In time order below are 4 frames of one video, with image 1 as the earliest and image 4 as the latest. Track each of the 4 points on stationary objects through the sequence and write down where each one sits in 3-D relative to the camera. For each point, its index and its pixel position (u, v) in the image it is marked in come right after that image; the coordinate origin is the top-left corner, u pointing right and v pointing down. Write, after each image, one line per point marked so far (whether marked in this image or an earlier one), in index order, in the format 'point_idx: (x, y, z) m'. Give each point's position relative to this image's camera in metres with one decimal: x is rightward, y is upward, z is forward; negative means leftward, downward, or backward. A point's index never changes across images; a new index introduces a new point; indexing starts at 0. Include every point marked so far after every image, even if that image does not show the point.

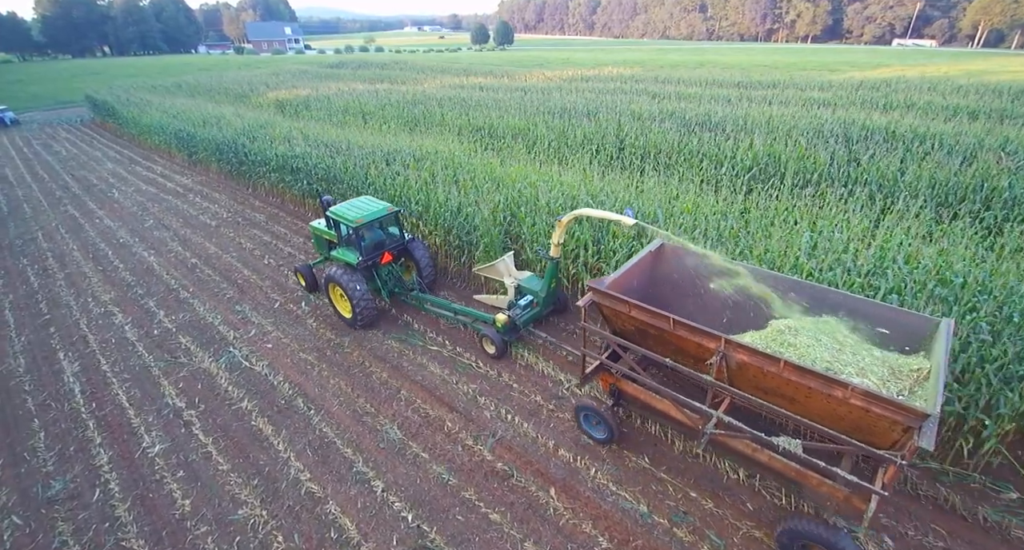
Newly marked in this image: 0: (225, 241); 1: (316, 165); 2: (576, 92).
0: (-5.6, +0.7, +9.0) m
1: (-3.9, +2.2, +9.2) m
2: (+2.1, +6.0, +15.0) m
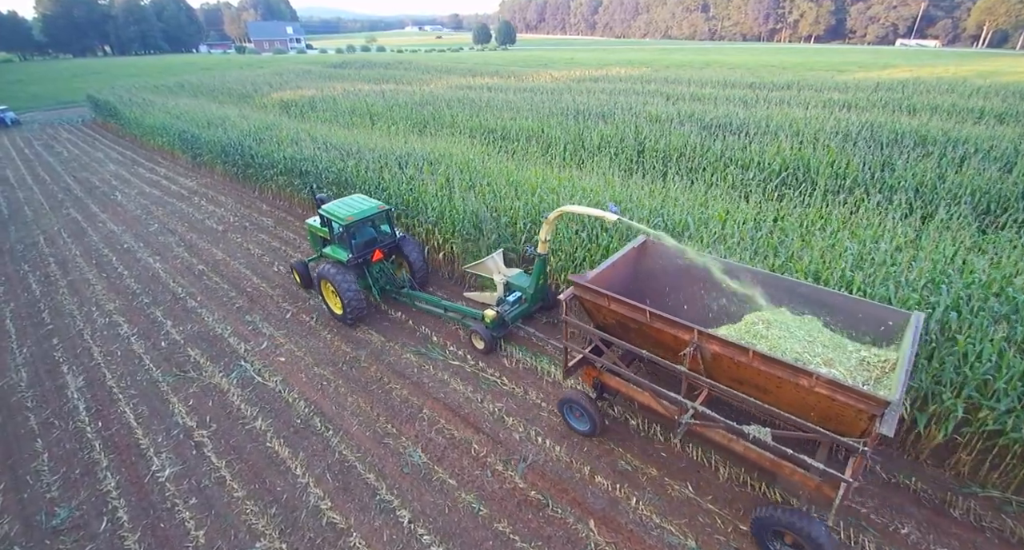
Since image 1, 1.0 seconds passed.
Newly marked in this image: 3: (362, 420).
0: (-5.3, +0.5, +8.8) m
1: (-3.6, +2.1, +9.0) m
2: (+2.4, +5.9, +14.7) m
3: (-1.6, -1.5, +4.8) m
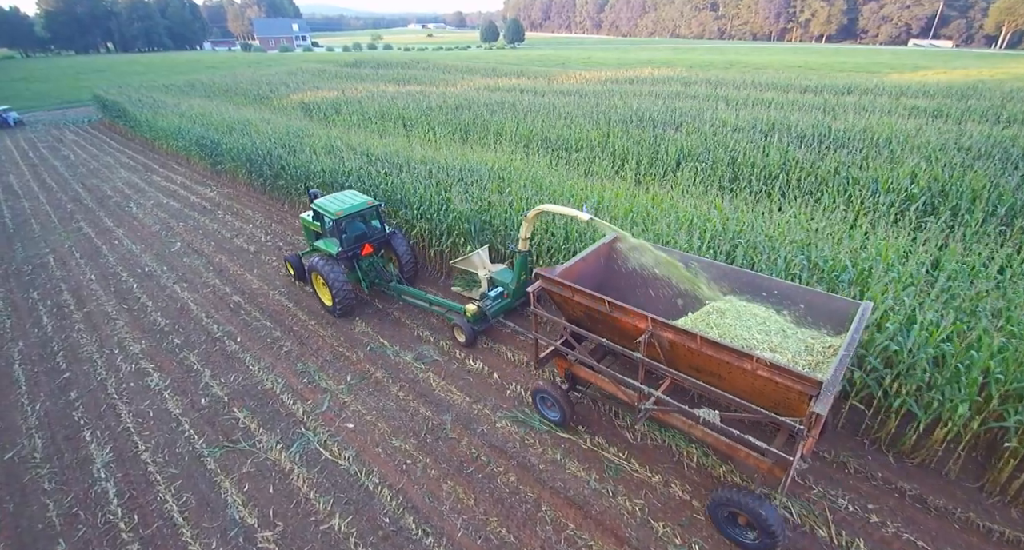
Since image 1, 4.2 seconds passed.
0: (-4.1, 0.0, +7.8) m
1: (-2.4, +1.6, +8.0) m
2: (+3.7, +5.3, +13.7) m
3: (-0.4, -2.0, +3.8) m
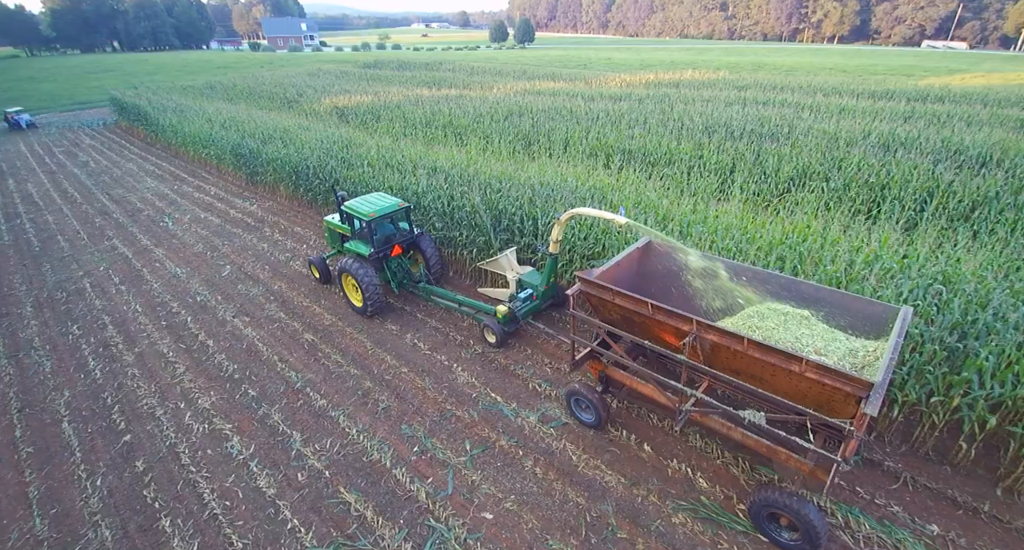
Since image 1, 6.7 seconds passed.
0: (-2.6, -0.4, +6.9) m
1: (-0.9, +1.1, +7.1) m
2: (+5.2, +4.8, +12.9) m
3: (+1.1, -2.5, +3.0) m
